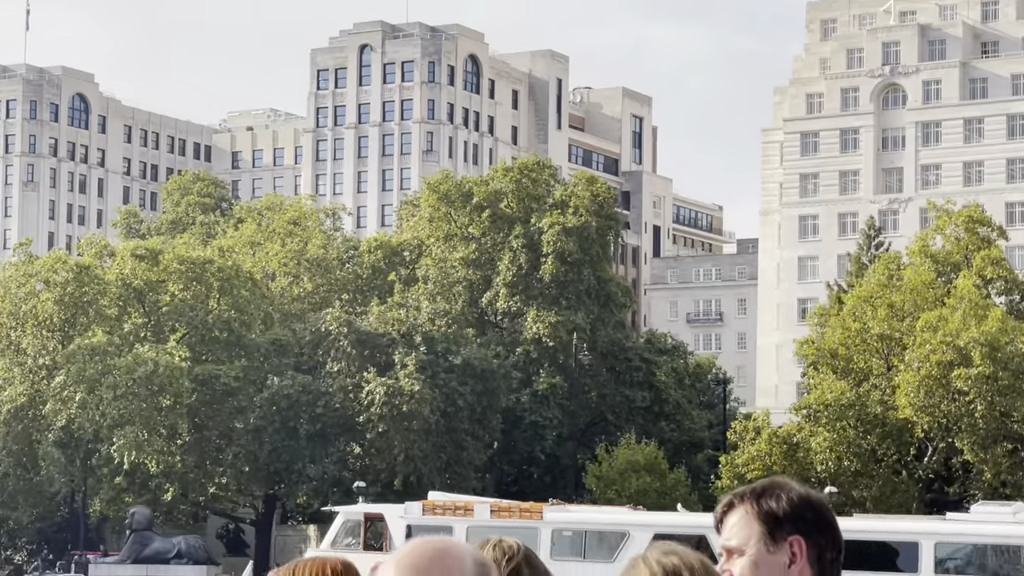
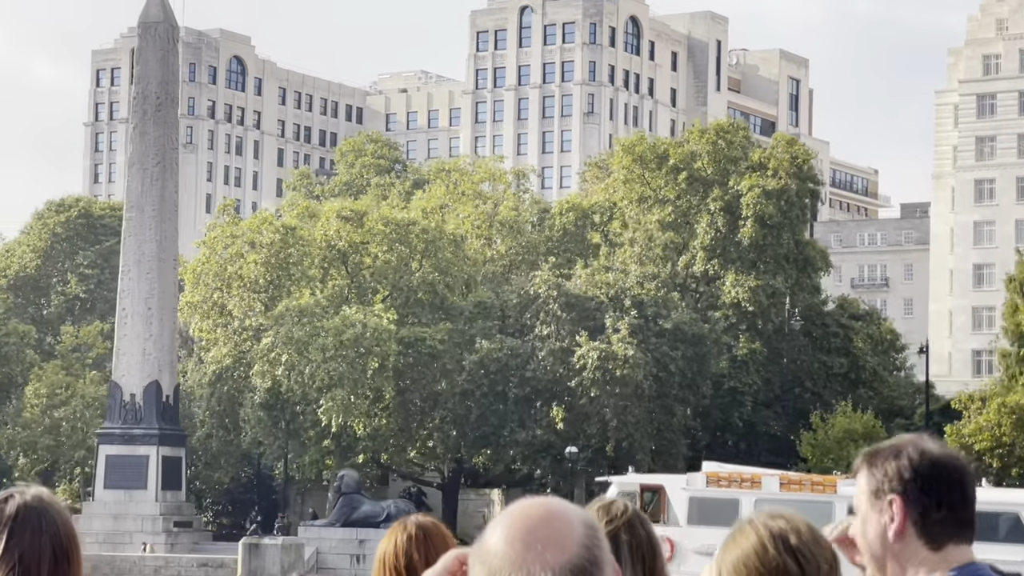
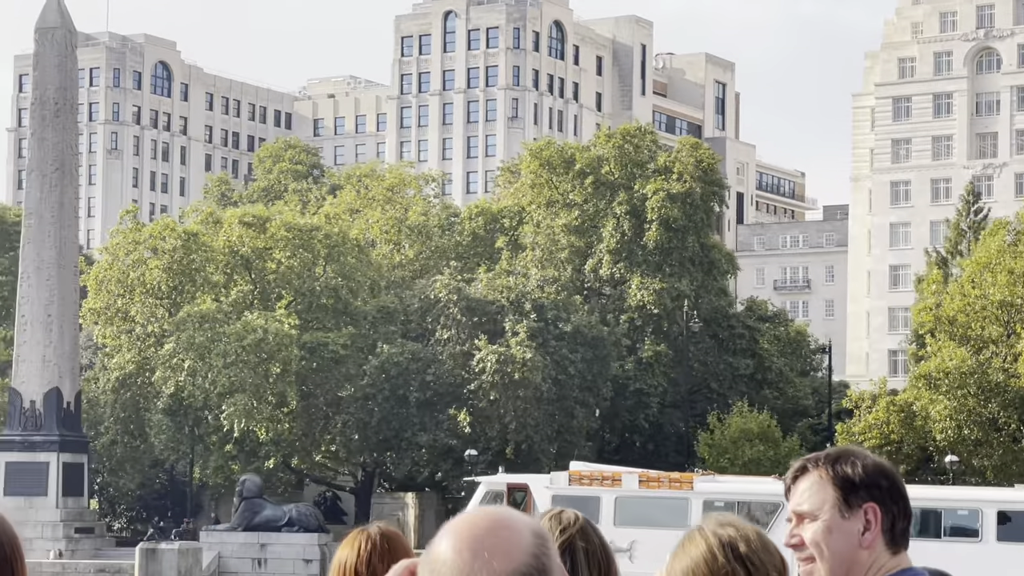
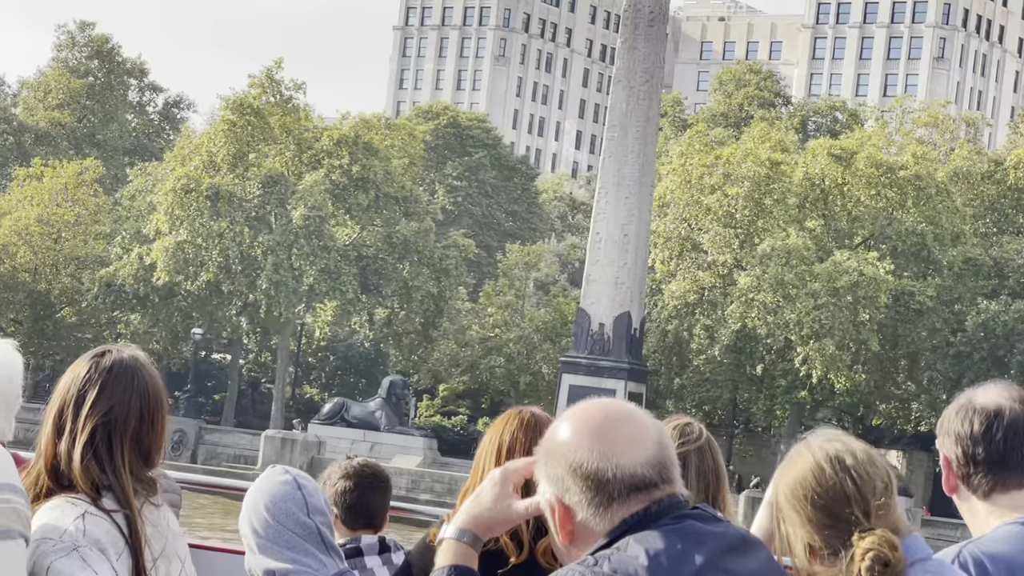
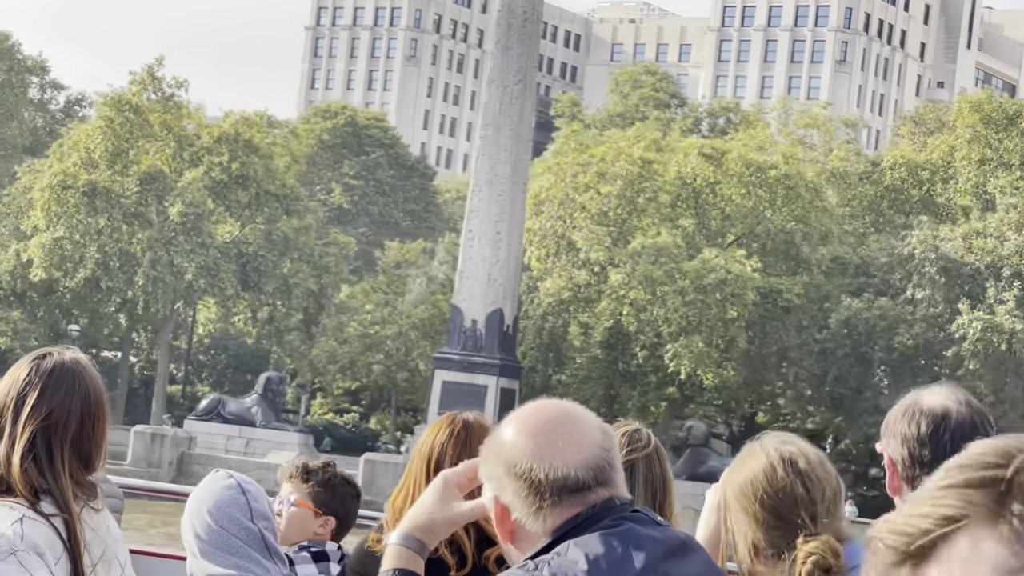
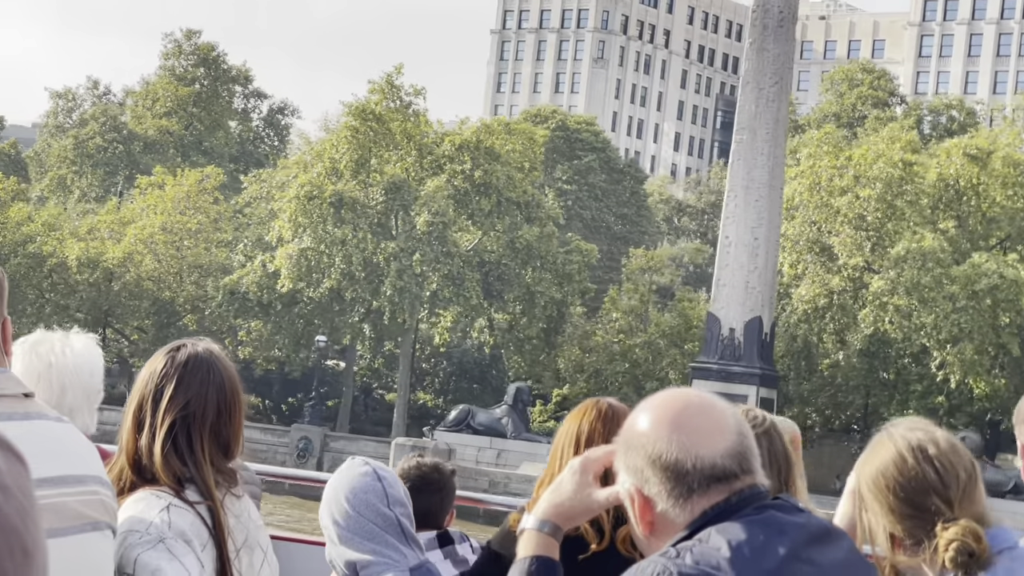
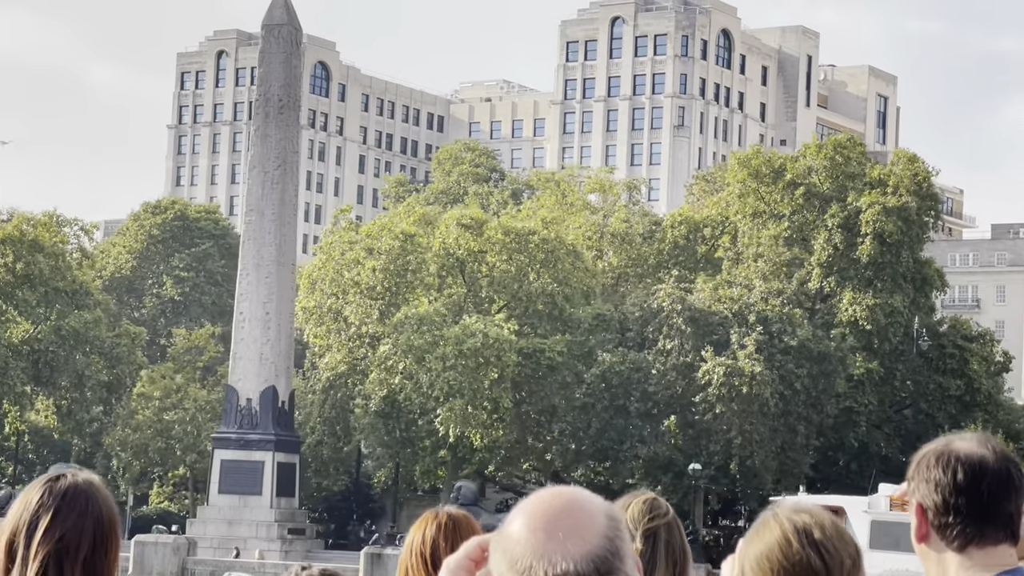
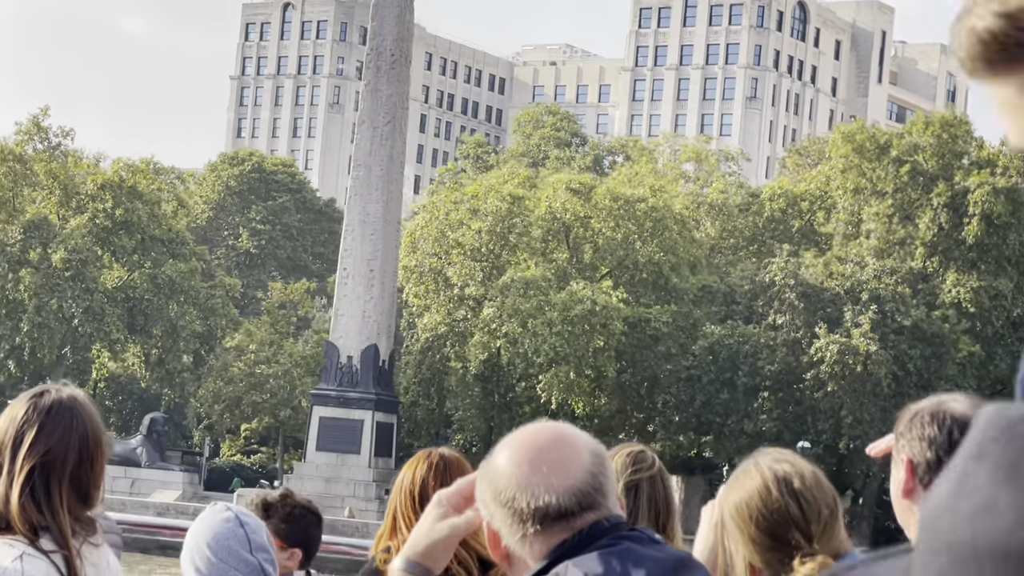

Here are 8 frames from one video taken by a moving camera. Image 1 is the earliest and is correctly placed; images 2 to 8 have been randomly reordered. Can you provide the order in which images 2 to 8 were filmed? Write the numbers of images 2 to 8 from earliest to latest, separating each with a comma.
3, 2, 7, 8, 5, 4, 6
